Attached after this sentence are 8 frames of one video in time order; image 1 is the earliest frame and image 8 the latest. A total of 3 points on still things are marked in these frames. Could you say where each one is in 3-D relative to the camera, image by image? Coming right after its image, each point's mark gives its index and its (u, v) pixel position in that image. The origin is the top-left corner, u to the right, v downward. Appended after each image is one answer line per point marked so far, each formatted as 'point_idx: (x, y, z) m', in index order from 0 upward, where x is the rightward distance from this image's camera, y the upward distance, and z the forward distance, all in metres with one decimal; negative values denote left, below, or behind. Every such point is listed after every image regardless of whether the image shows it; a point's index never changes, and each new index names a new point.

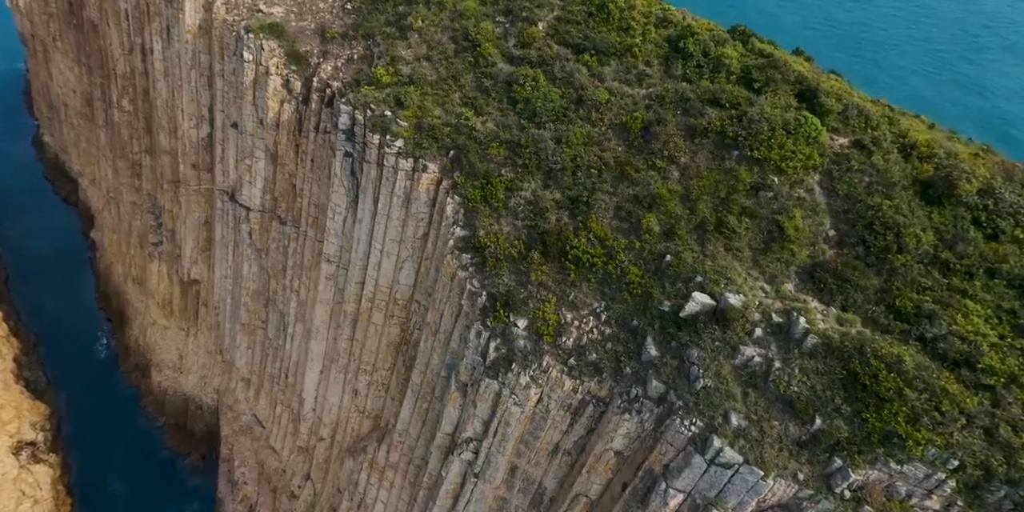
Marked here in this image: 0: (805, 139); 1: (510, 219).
0: (+7.1, +2.7, +15.5) m
1: (-0.1, +1.2, +18.4) m
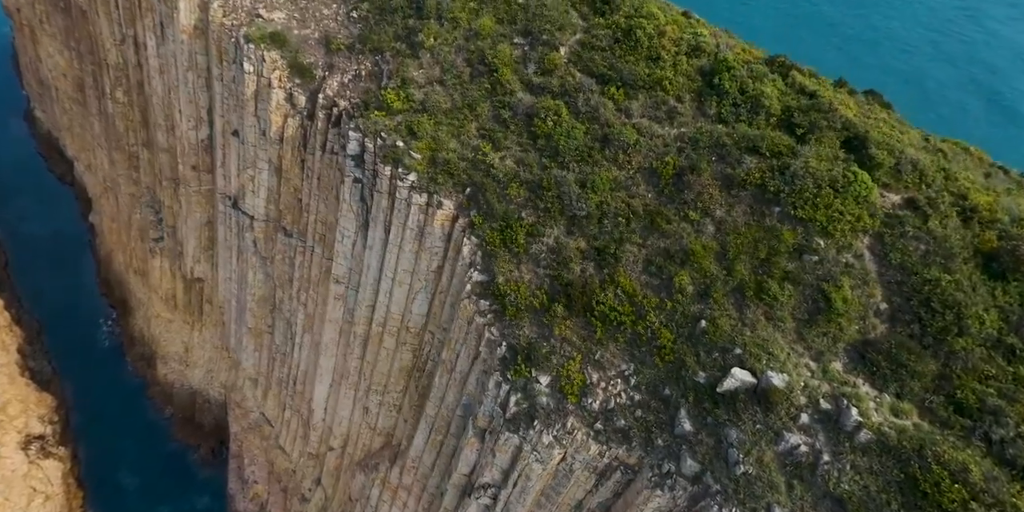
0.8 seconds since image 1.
0: (+7.6, +1.2, +14.4) m
1: (+0.5, -0.2, +17.4) m
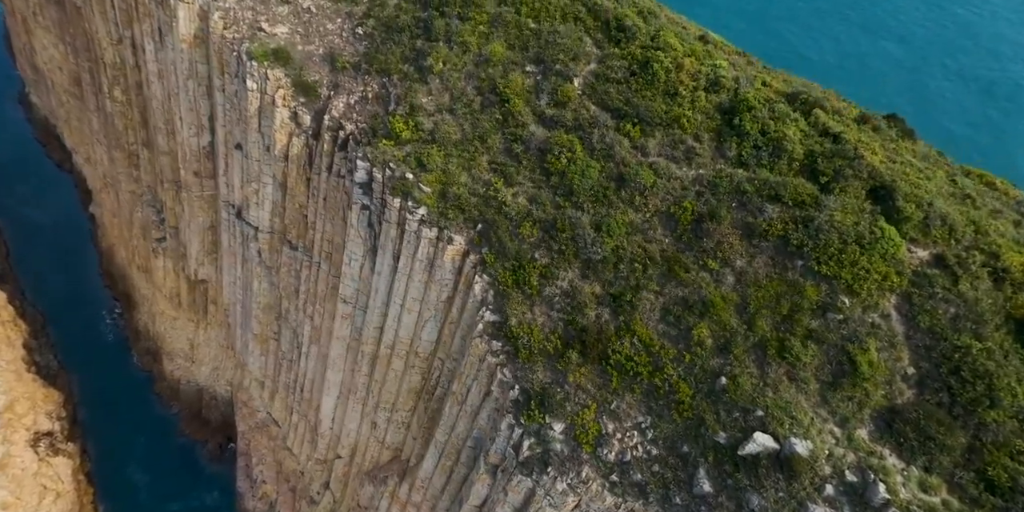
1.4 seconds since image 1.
0: (+8.0, 0.0, +13.9) m
1: (+0.9, -1.4, +17.0) m
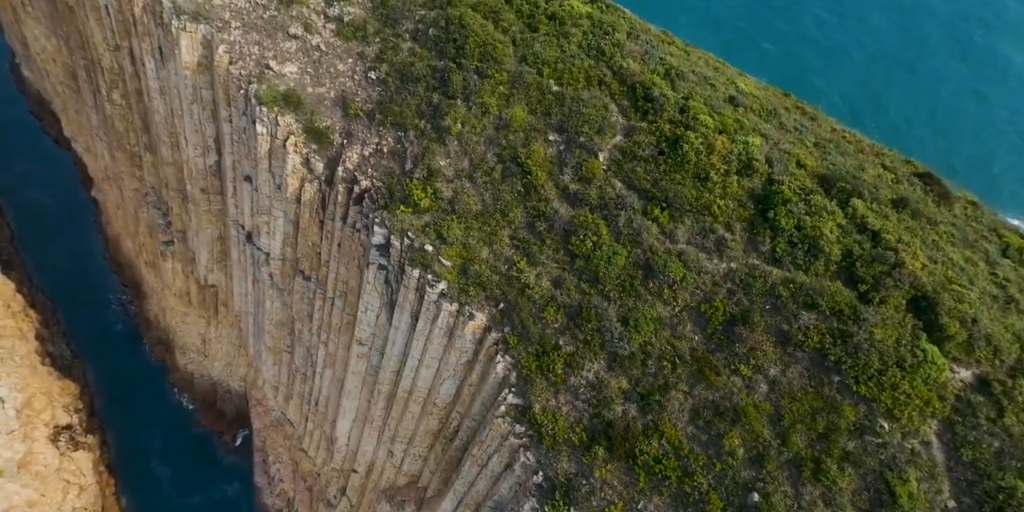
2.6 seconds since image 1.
0: (+8.6, -2.6, +13.5) m
1: (+1.5, -3.7, +16.7) m
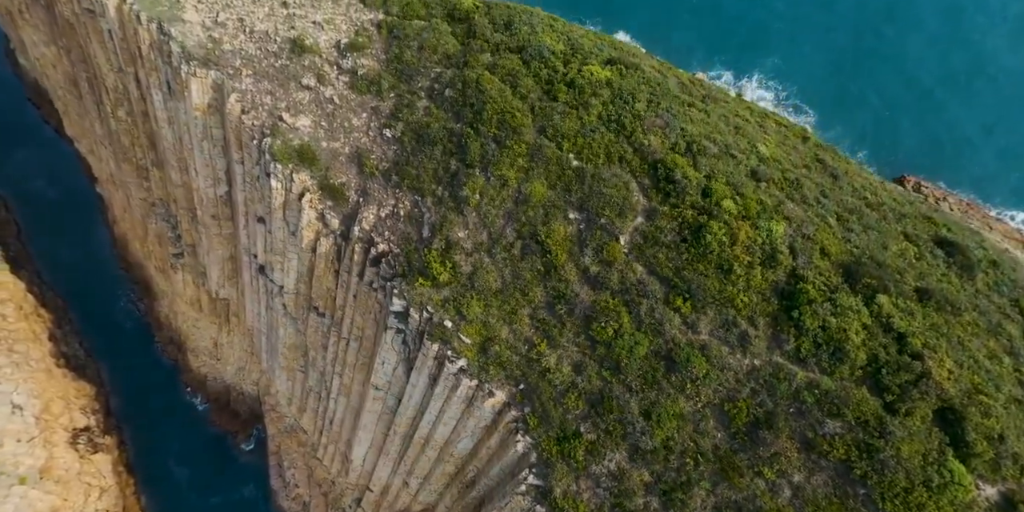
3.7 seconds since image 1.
0: (+9.2, -5.0, +13.5) m
1: (+2.1, -6.1, +16.8) m
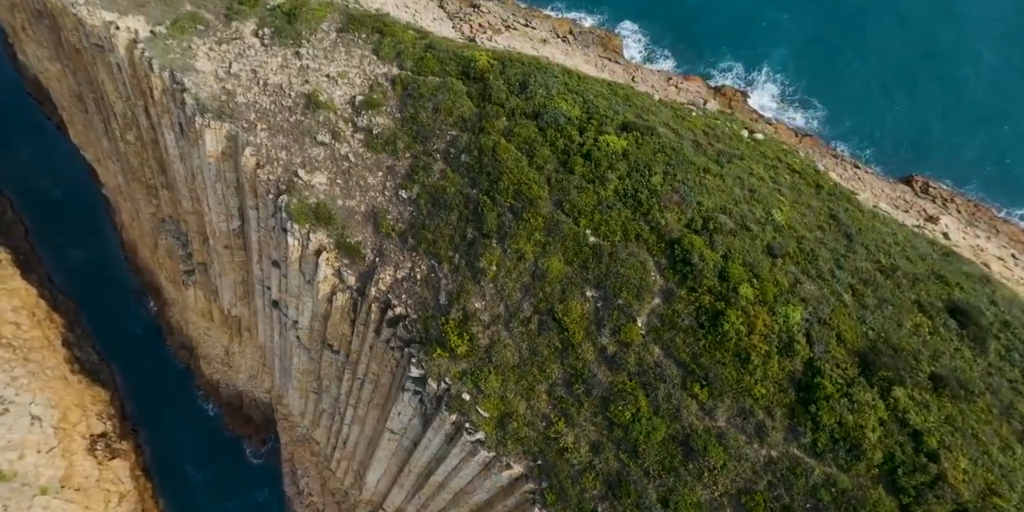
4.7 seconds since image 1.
0: (+9.7, -7.4, +13.8) m
1: (+2.6, -8.4, +17.2) m
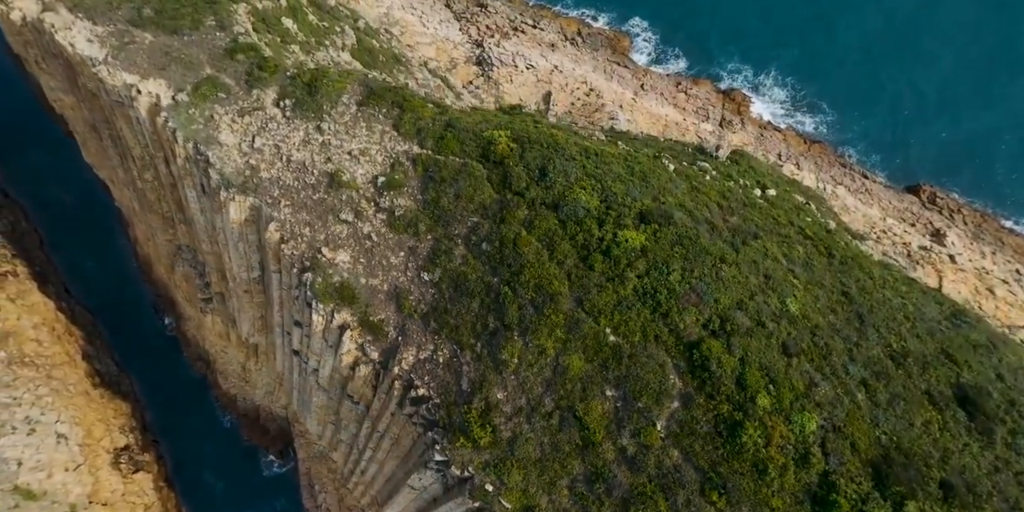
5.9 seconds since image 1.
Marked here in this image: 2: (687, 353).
0: (+10.3, -10.6, +14.6) m
1: (+3.3, -11.5, +18.1) m
2: (+5.2, -2.9, +19.1) m
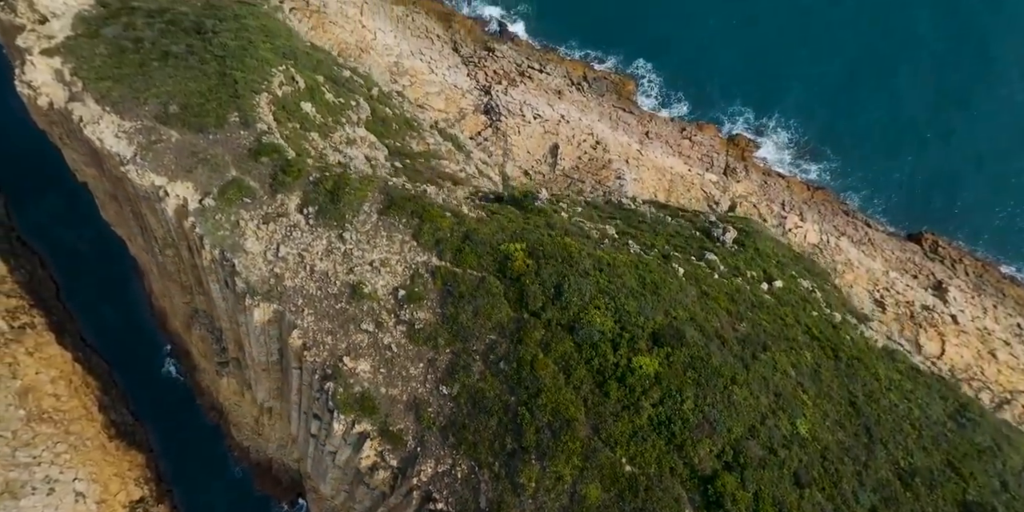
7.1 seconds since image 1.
0: (+10.9, -14.5, +14.9) m
1: (+3.9, -15.5, +18.4) m
2: (+5.8, -7.0, +19.7) m
